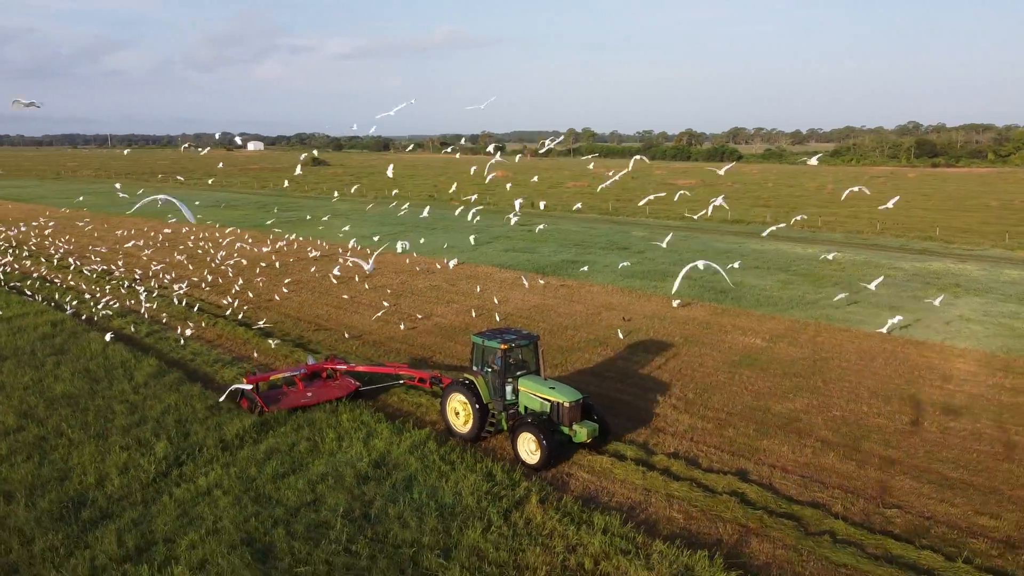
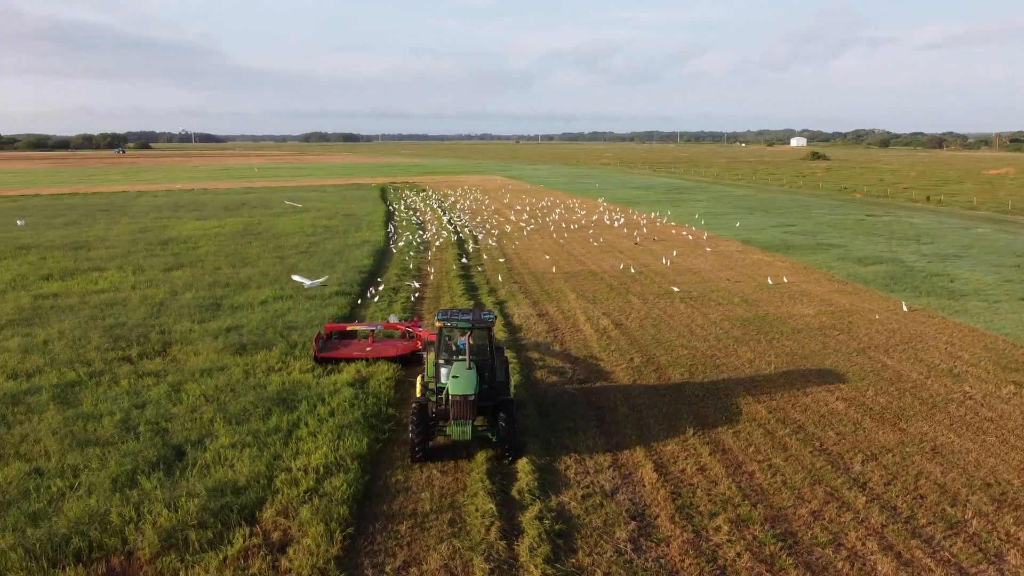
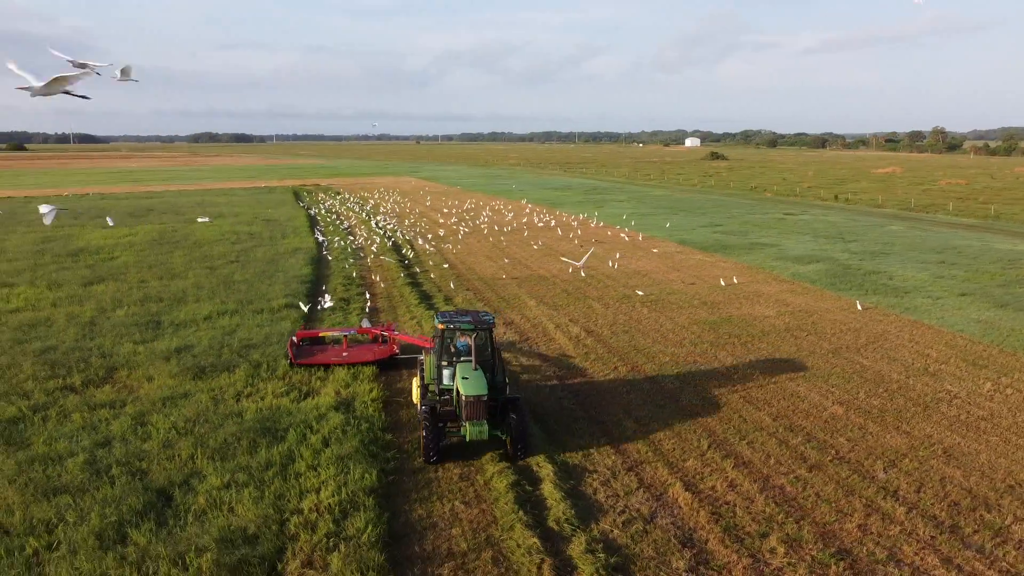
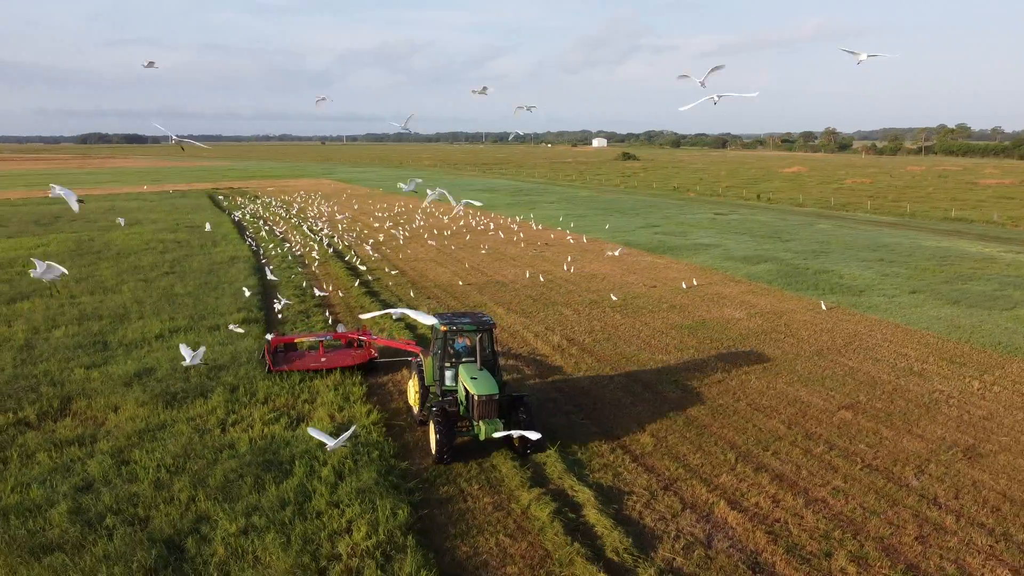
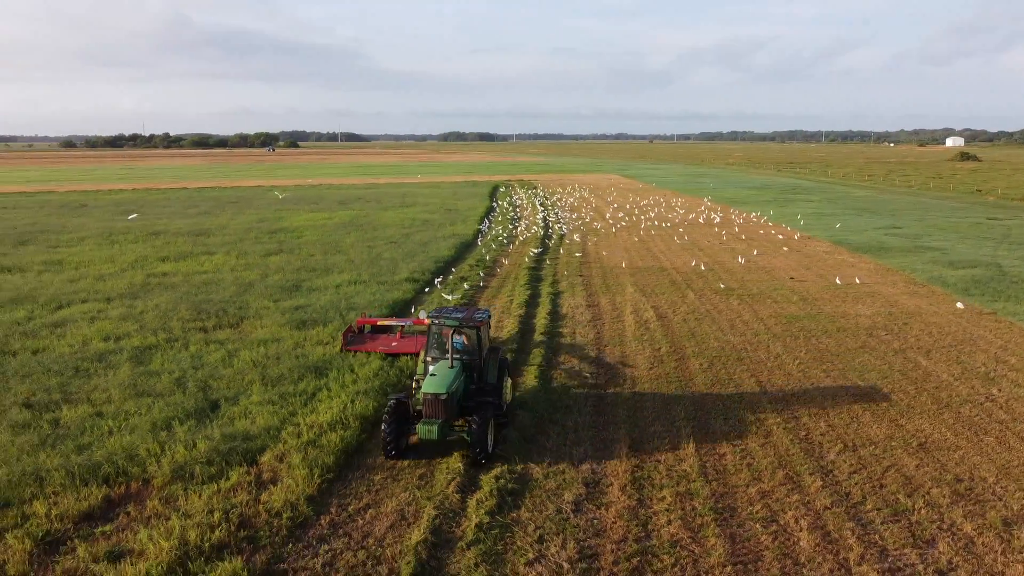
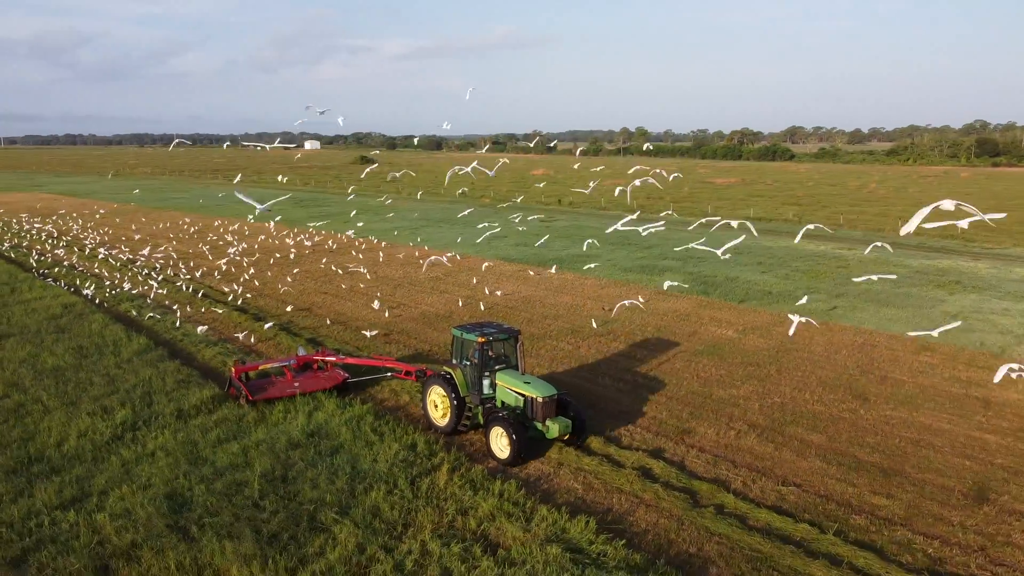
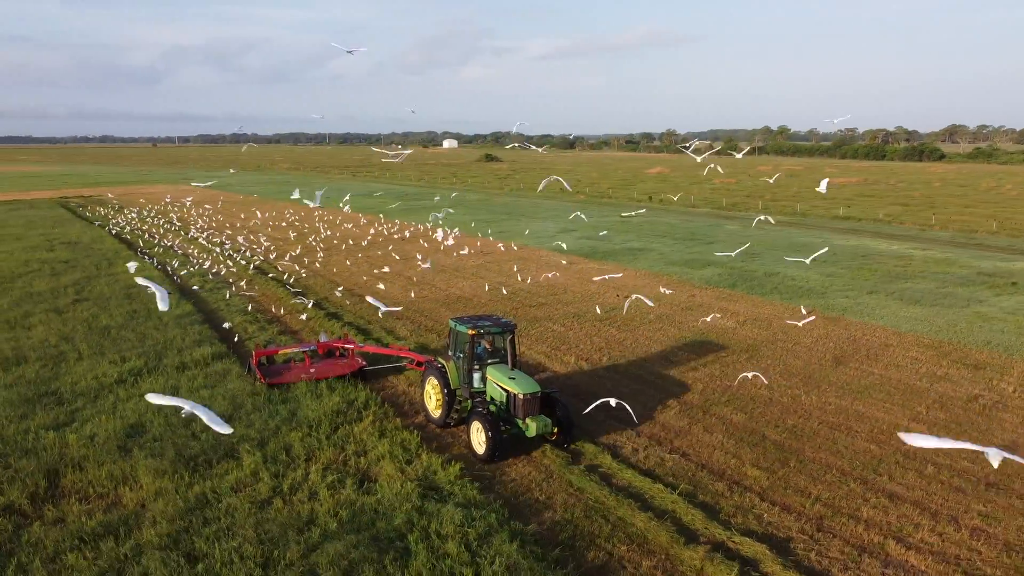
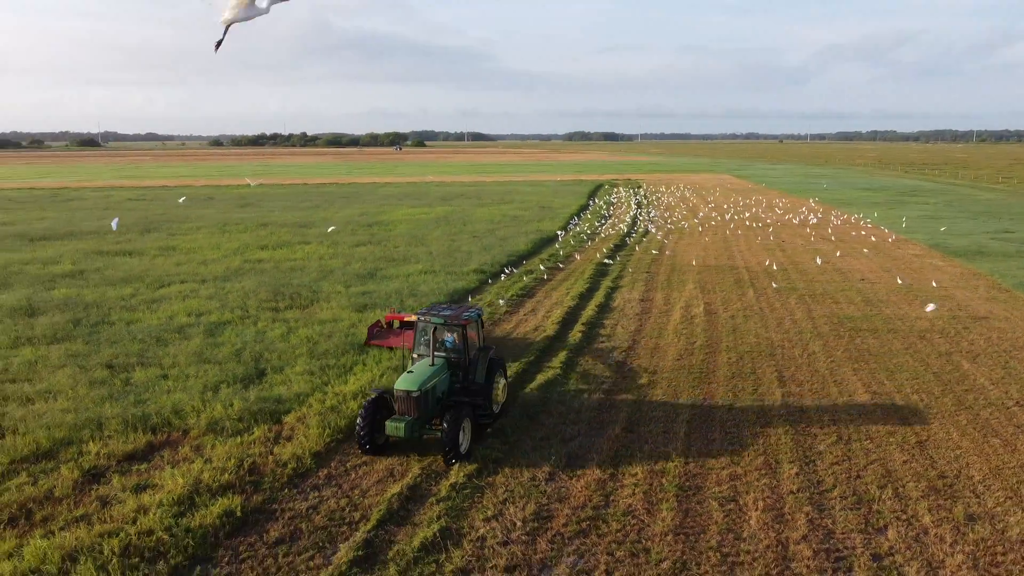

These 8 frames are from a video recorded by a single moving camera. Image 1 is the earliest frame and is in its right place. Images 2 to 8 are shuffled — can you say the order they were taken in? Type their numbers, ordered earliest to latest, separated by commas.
6, 7, 4, 3, 2, 5, 8
